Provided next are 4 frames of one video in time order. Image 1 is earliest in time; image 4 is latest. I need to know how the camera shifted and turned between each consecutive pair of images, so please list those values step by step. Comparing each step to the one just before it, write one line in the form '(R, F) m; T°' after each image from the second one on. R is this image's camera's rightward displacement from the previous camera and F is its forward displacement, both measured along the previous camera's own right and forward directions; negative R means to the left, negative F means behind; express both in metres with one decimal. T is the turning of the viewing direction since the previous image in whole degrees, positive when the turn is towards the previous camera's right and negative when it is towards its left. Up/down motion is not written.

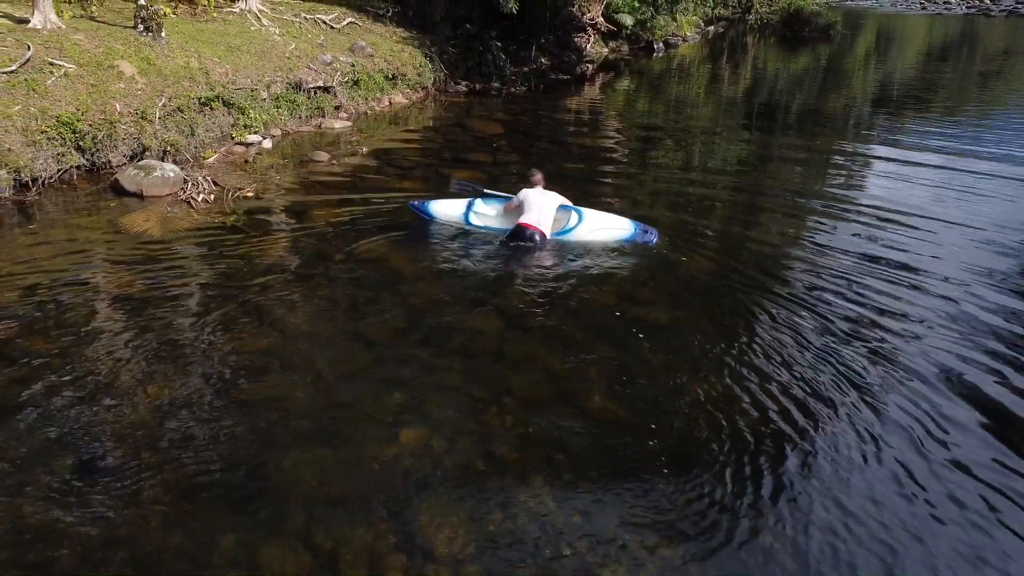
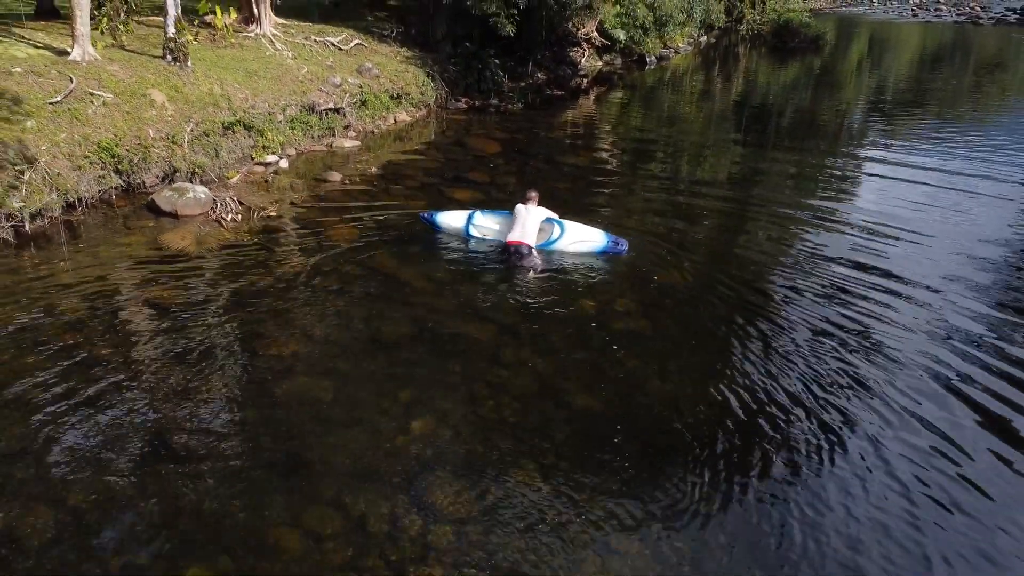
(+0.1, -1.1) m; 0°
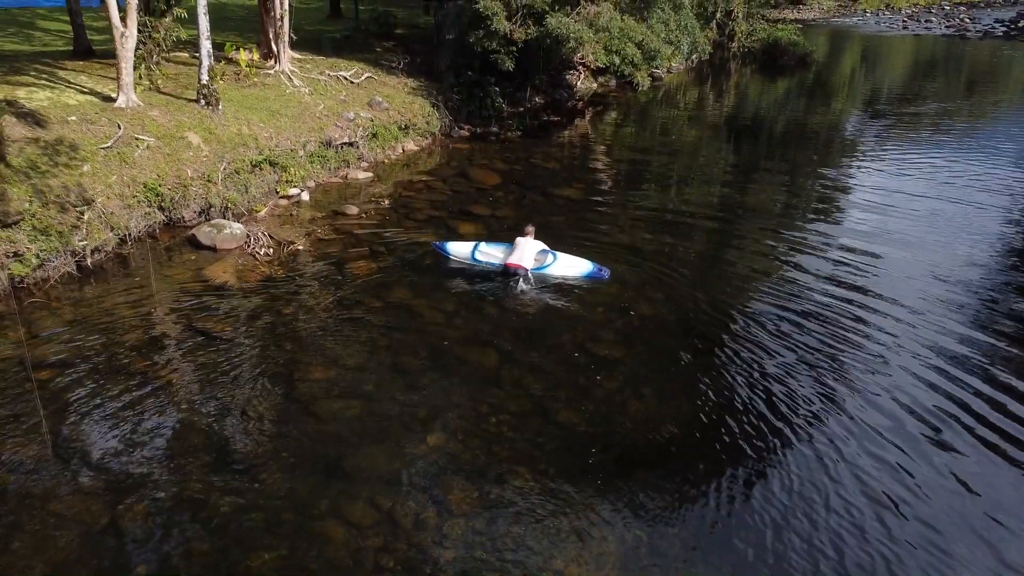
(0.0, -1.4) m; 0°
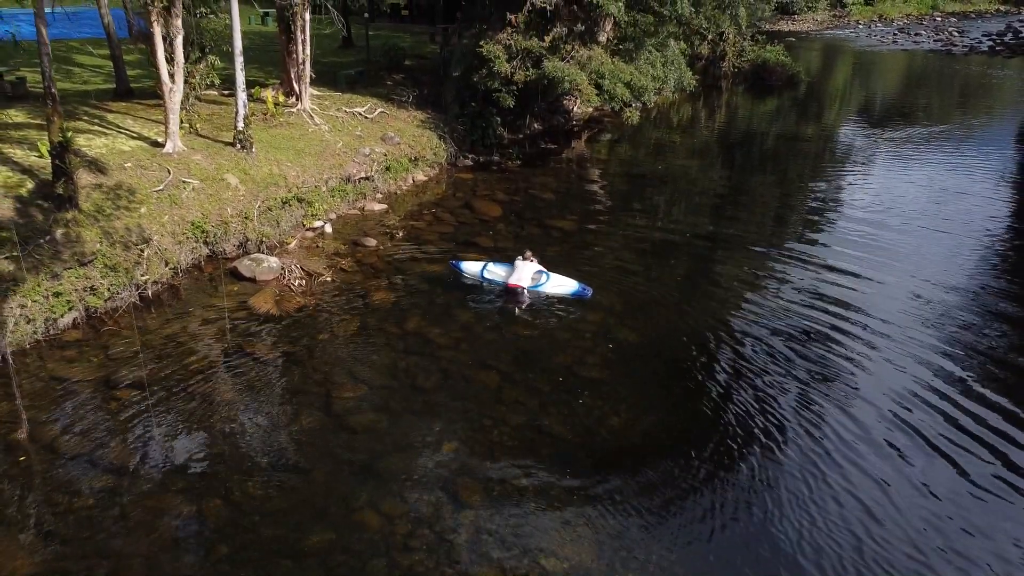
(0.0, -1.8) m; 0°
